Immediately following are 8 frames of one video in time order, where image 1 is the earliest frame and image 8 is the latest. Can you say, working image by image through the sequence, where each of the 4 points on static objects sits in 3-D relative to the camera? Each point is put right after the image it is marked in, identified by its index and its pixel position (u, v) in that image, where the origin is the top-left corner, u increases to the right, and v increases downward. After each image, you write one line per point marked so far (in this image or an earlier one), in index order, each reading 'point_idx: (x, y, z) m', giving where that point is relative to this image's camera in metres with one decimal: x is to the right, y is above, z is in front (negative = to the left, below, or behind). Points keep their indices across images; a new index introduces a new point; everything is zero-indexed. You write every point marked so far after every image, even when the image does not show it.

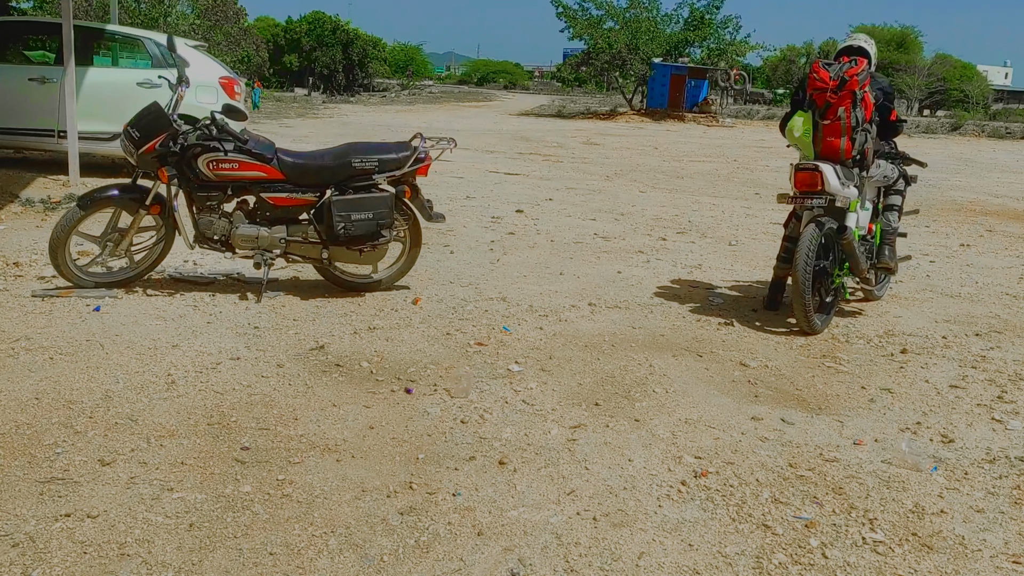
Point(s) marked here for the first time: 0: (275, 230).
0: (-1.3, +0.3, +5.0) m
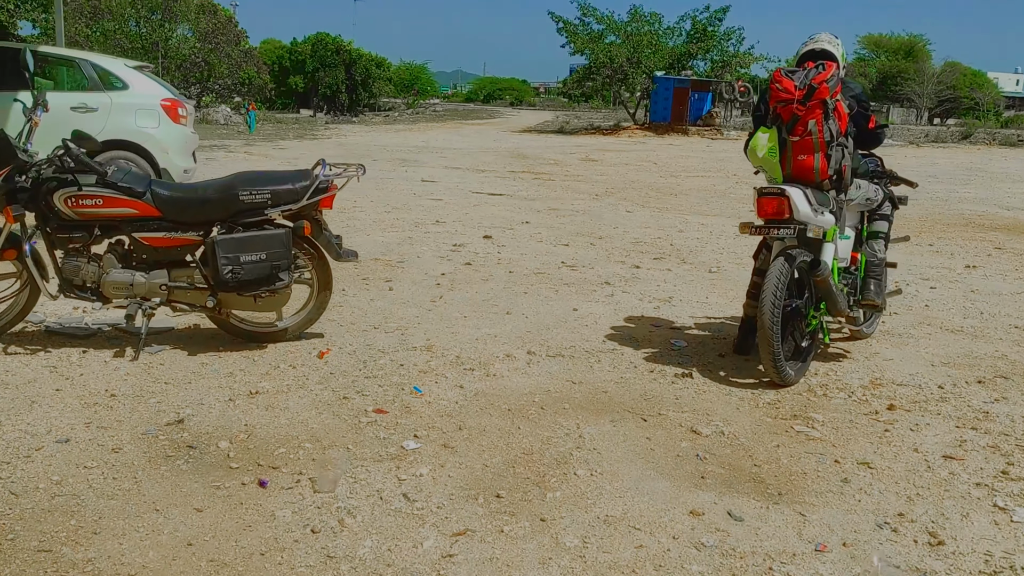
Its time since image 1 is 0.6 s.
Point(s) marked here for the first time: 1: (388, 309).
0: (-1.7, +0.1, +4.3) m
1: (-0.8, -0.1, +5.6) m
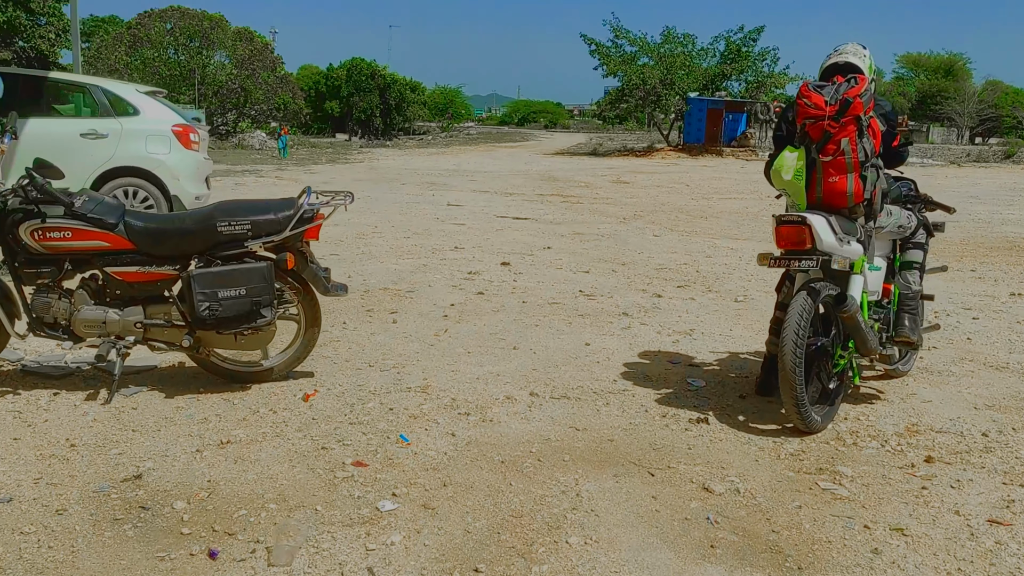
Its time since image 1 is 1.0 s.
0: (-1.7, -0.1, +4.0) m
1: (-0.7, -0.3, +5.3) m
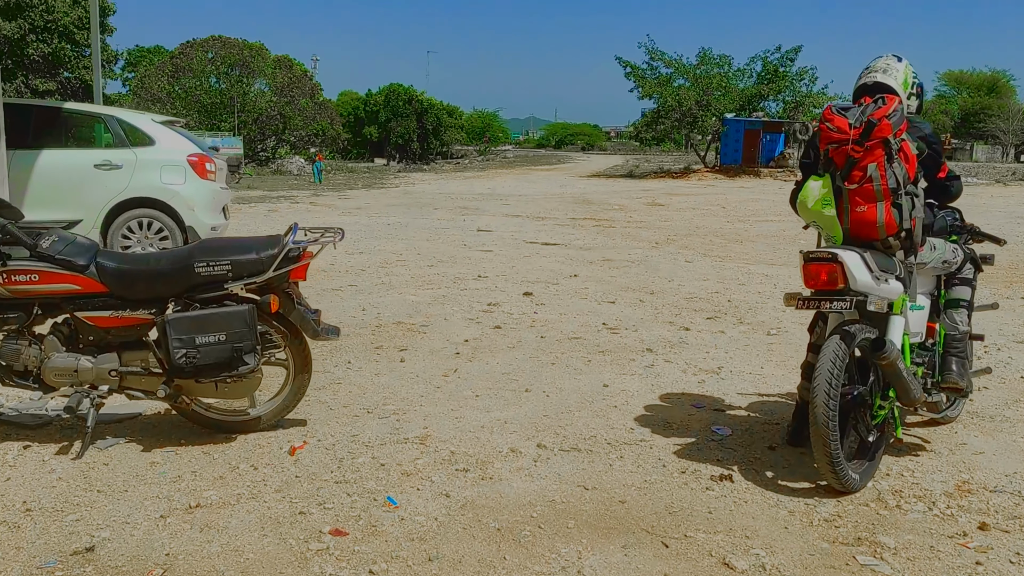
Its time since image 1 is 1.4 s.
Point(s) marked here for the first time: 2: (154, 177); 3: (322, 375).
0: (-1.7, -0.3, +3.7) m
1: (-0.7, -0.5, +5.0) m
2: (-3.4, +1.0, +8.7) m
3: (-1.1, -0.5, +5.2) m
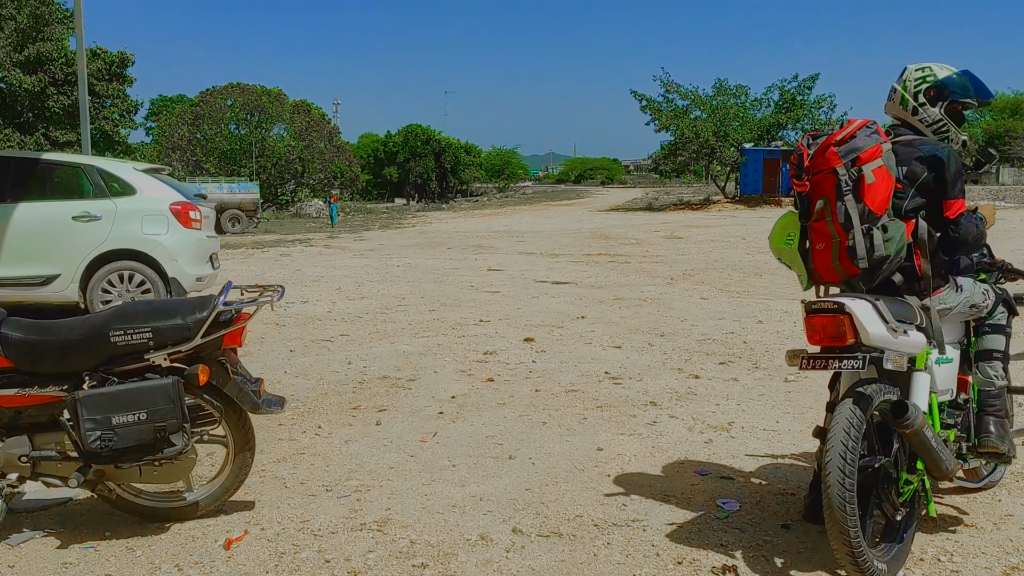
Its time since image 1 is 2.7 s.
0: (-1.8, -0.6, +3.3) m
1: (-0.8, -0.8, +4.5) m
2: (-3.4, +0.5, +8.3) m
3: (-1.2, -0.8, +4.7) m
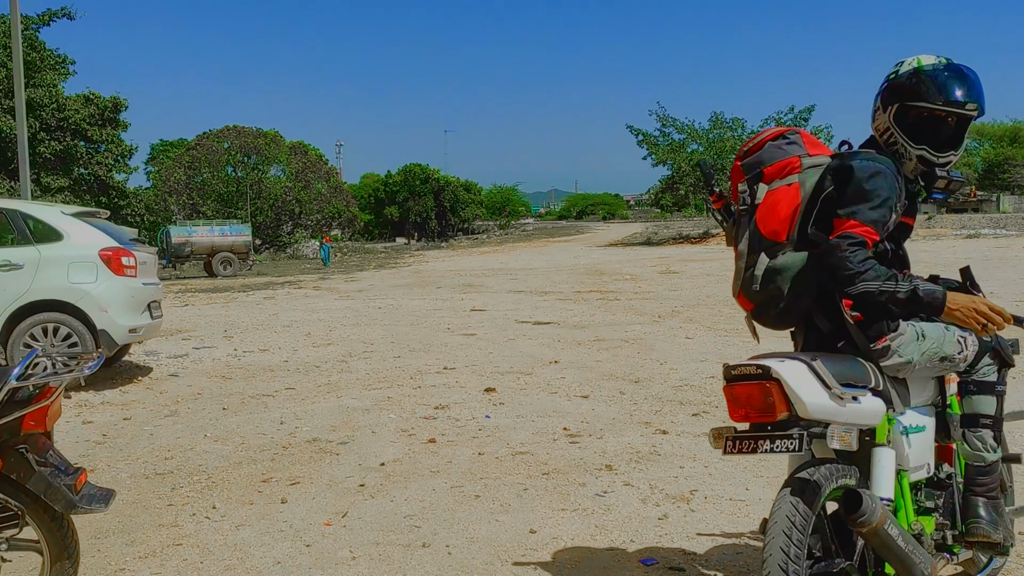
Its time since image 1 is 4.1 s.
0: (-2.2, -0.8, +2.6) m
1: (-1.1, -1.1, +3.8) m
2: (-3.8, +0.1, +7.7) m
3: (-1.5, -1.1, +4.0) m
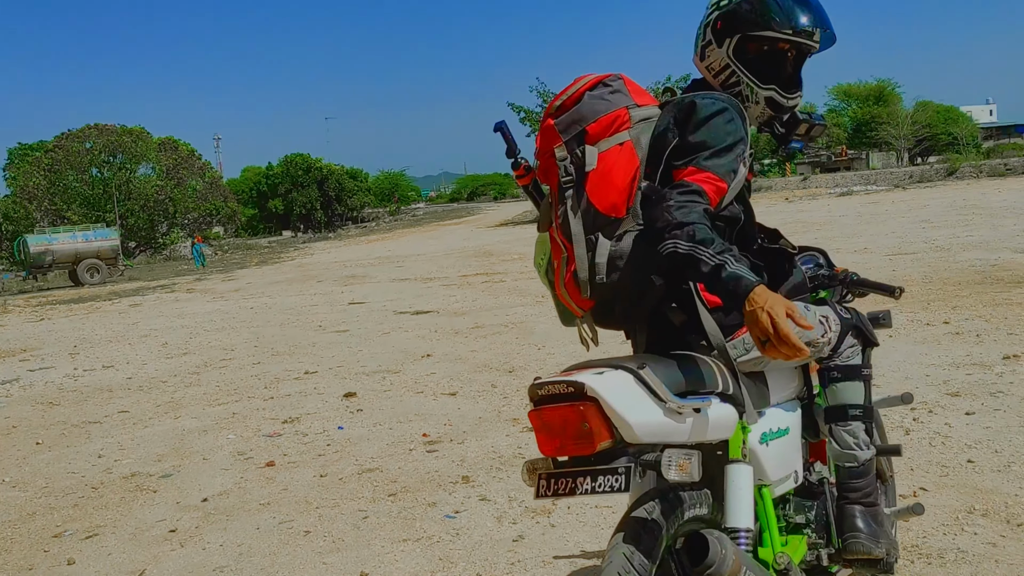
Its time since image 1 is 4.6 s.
0: (-2.7, -1.0, +1.7) m
1: (-1.7, -1.2, +3.1) m
2: (-4.9, -0.1, +6.6) m
3: (-2.1, -1.2, +3.2) m
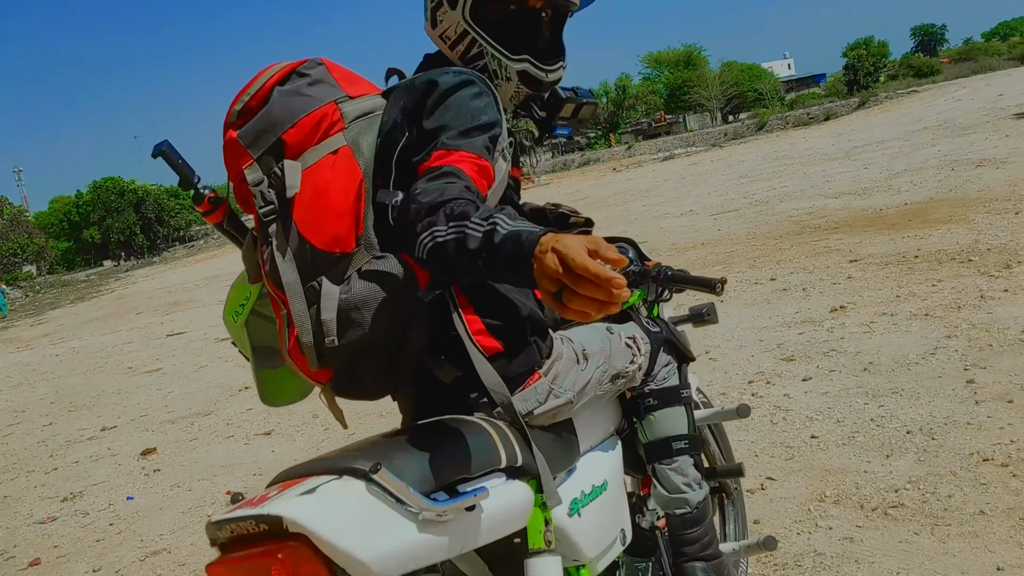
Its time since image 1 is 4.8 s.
0: (-2.9, -1.4, +0.7) m
1: (-2.2, -1.5, +2.2) m
2: (-6.0, -0.9, +5.1) m
3: (-2.7, -1.6, +2.3) m
